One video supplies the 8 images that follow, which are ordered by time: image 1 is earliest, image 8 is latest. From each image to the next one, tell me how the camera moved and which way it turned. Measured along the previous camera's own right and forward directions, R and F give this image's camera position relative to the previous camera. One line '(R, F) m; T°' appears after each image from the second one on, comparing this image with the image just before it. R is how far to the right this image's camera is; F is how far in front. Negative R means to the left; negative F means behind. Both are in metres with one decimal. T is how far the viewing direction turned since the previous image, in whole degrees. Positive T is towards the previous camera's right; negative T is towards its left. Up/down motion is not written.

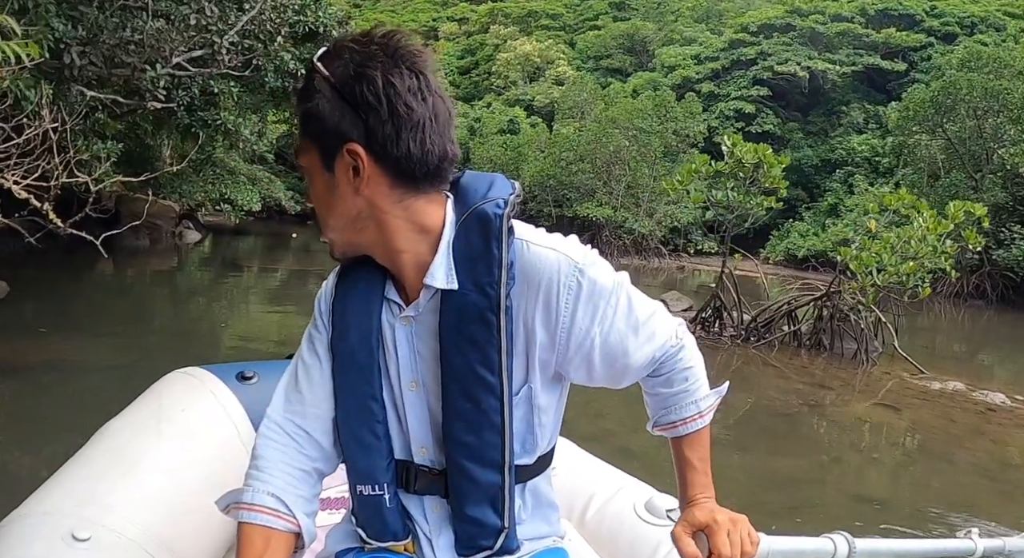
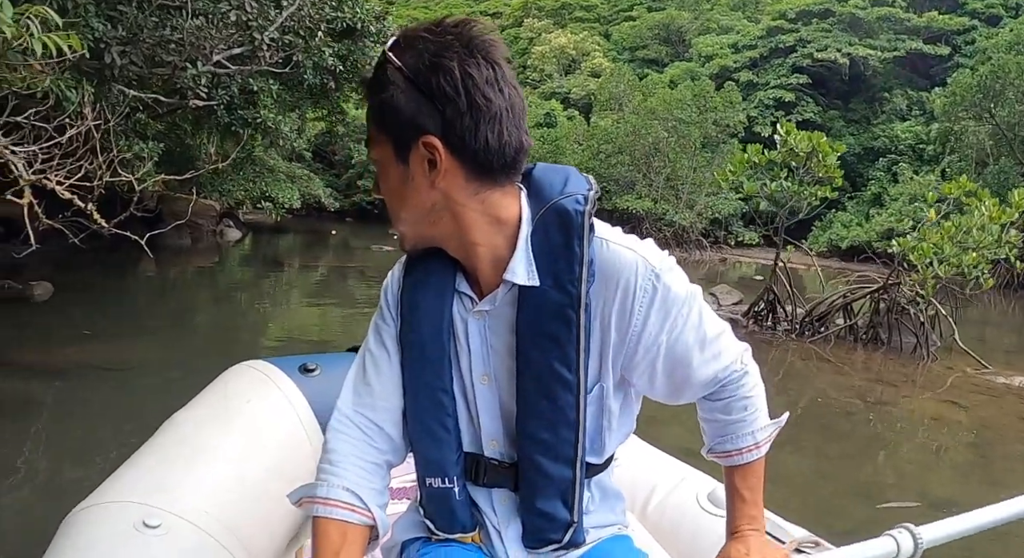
(-0.2, +0.3) m; -3°
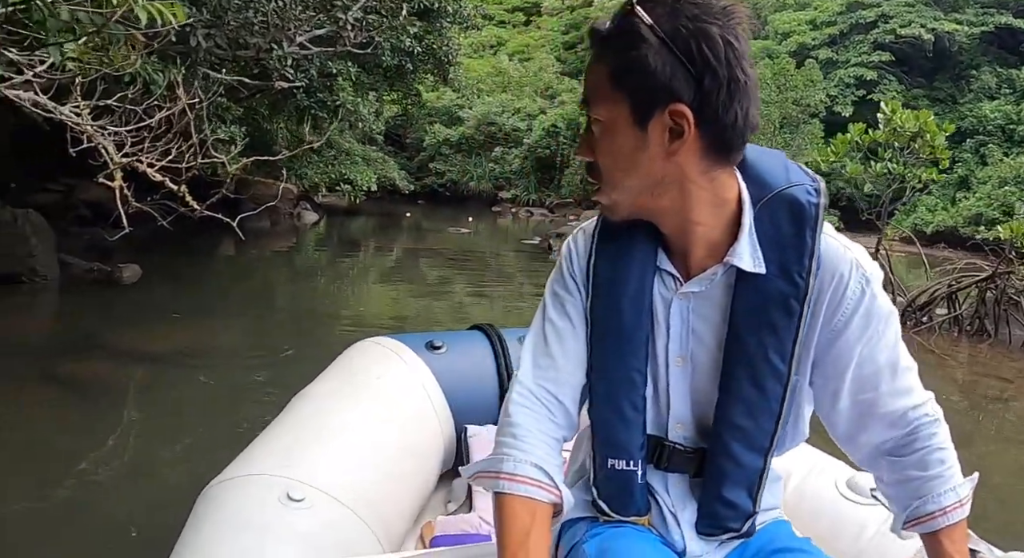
(-0.3, +0.2) m; -5°
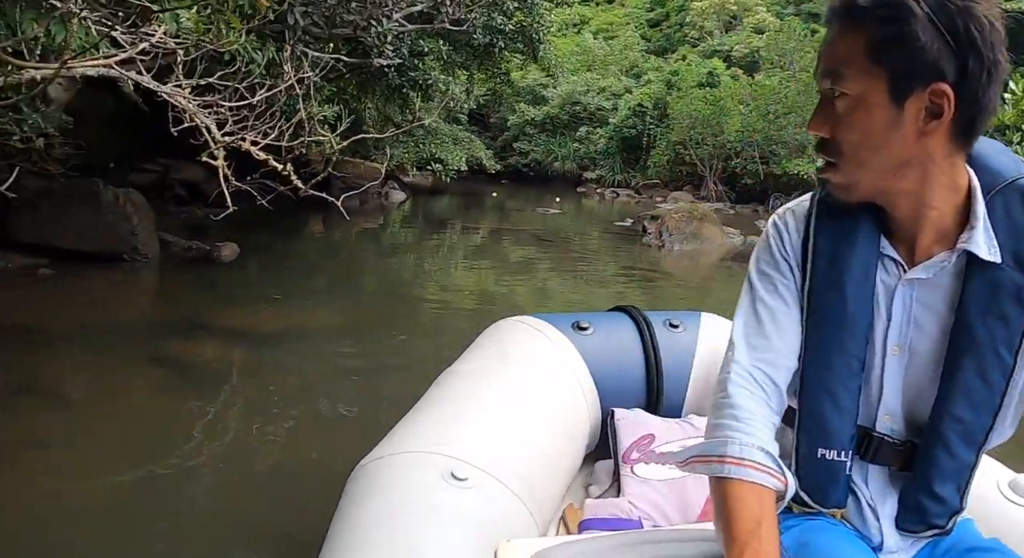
(-0.3, +0.1) m; -5°
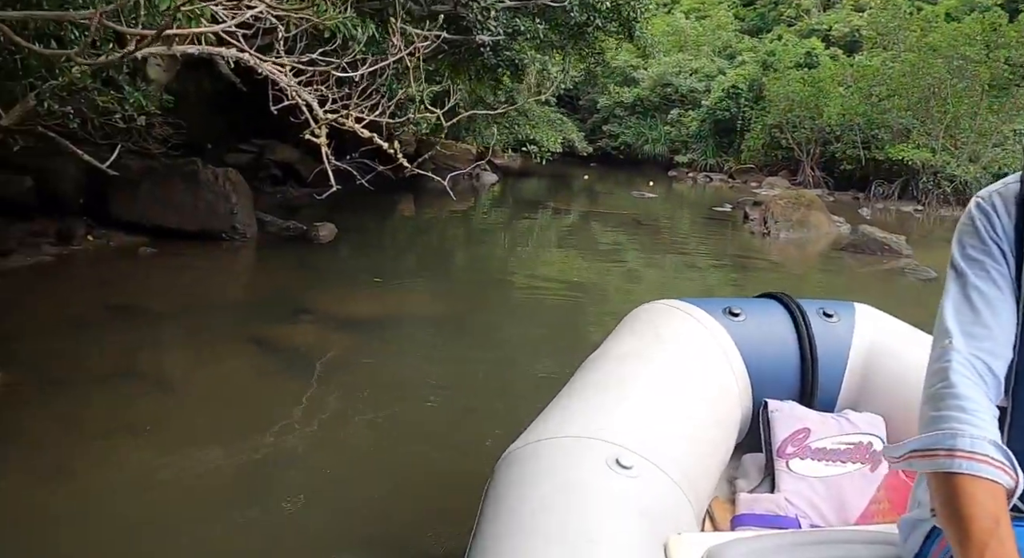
(-0.3, +0.1) m; -6°
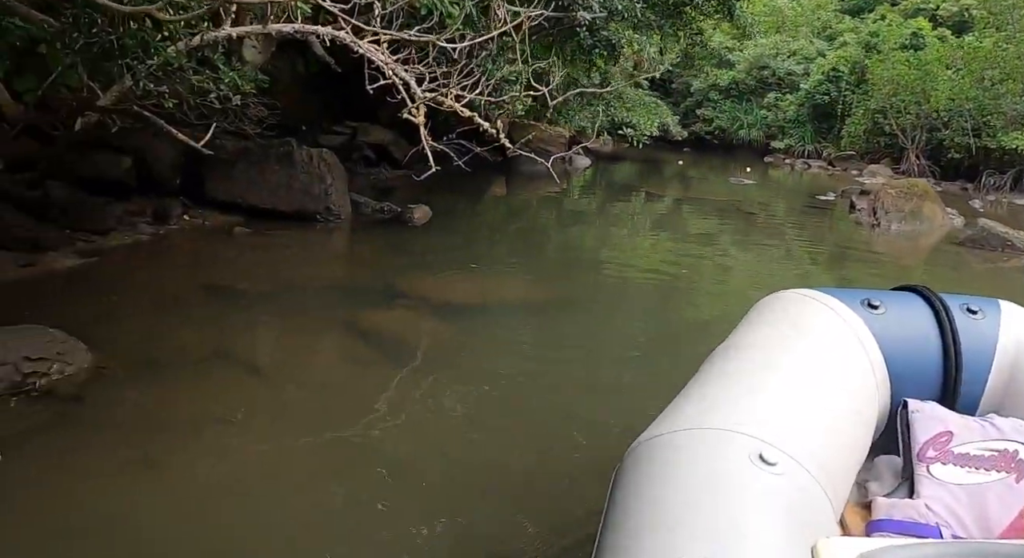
(-0.1, +0.2) m; -6°
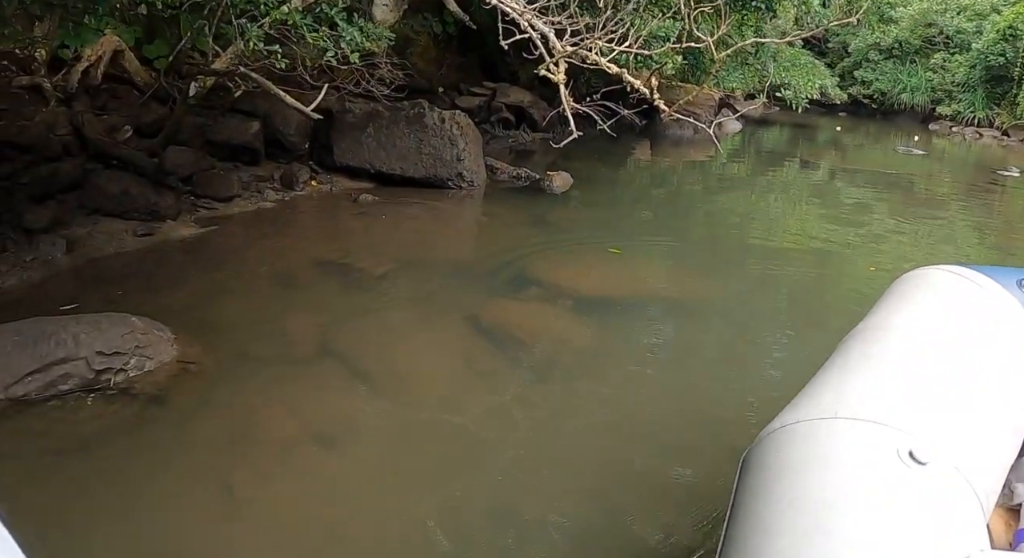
(-0.1, +0.5) m; -9°
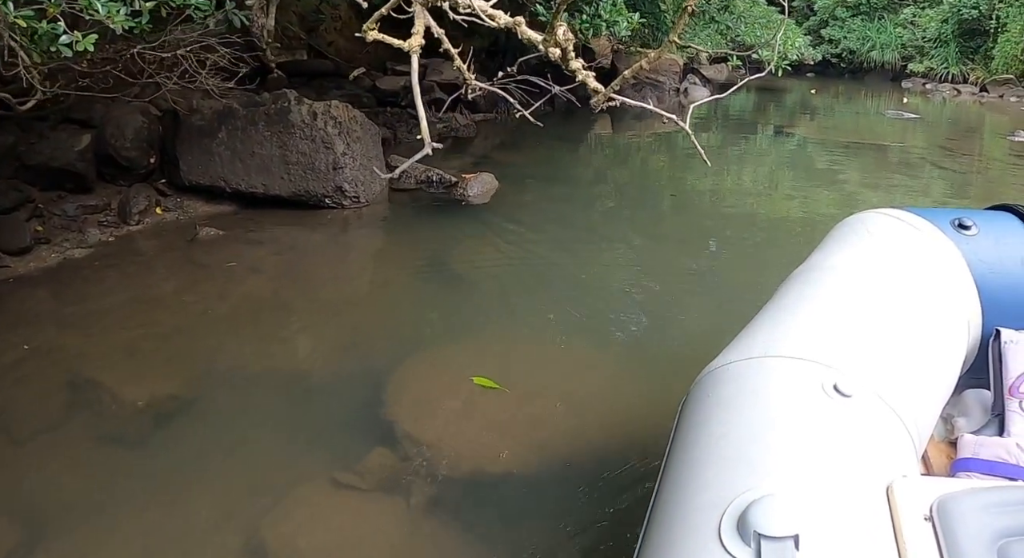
(+0.2, +0.9) m; +2°
